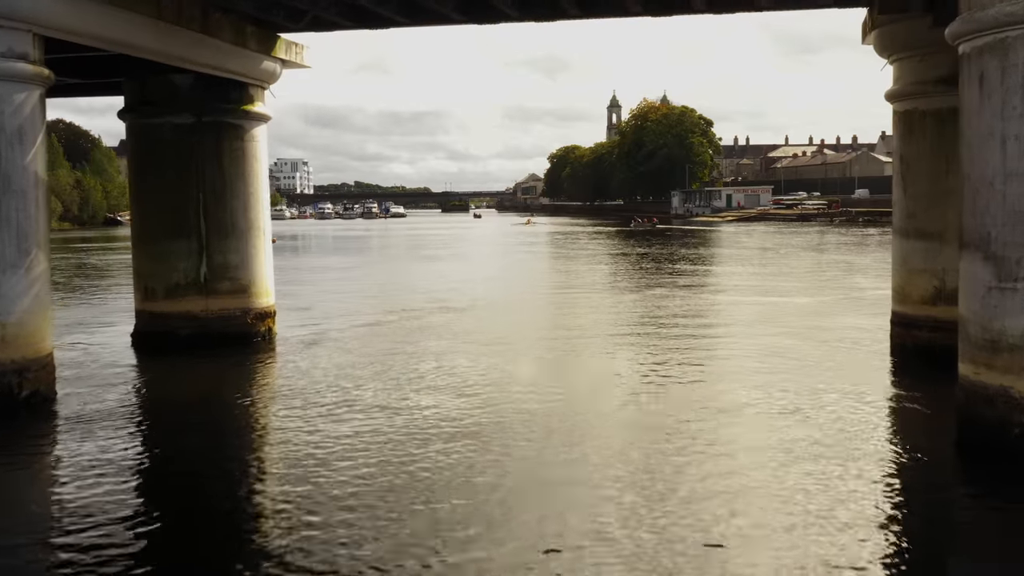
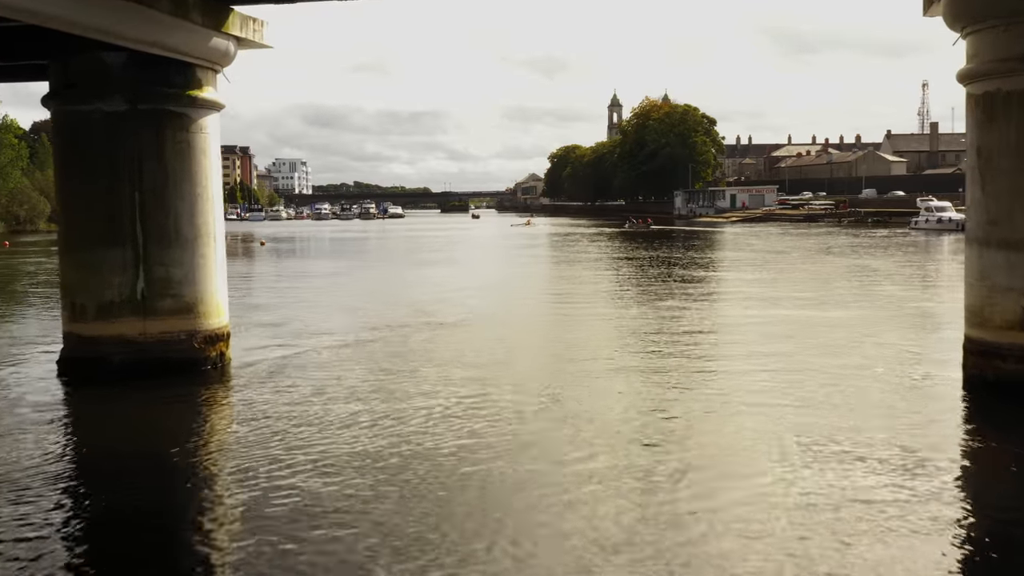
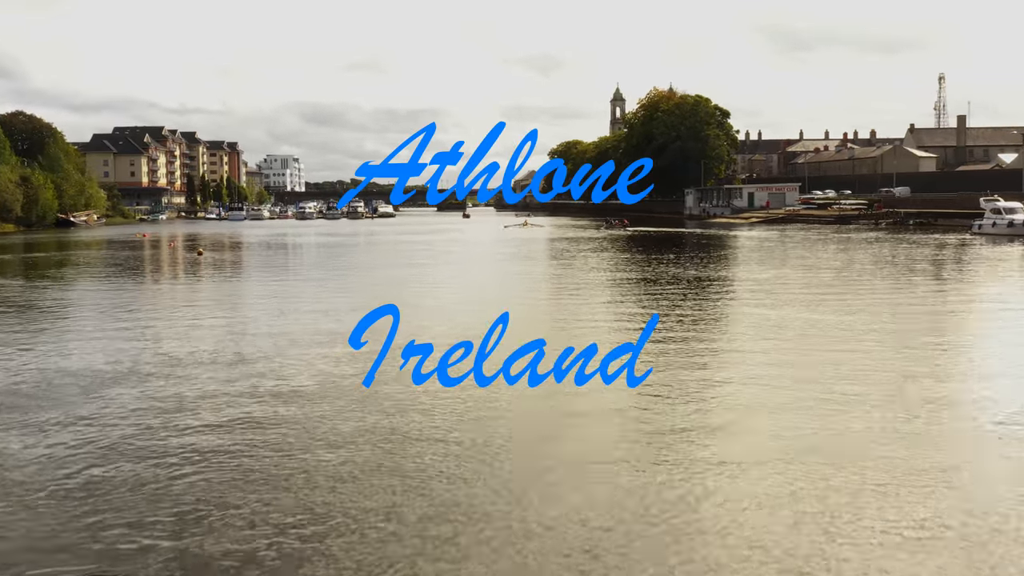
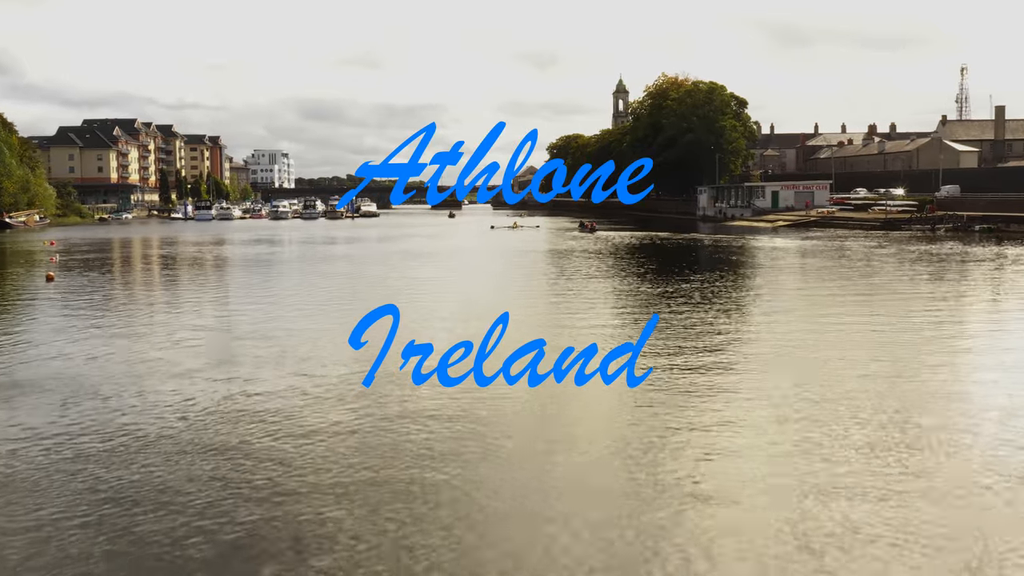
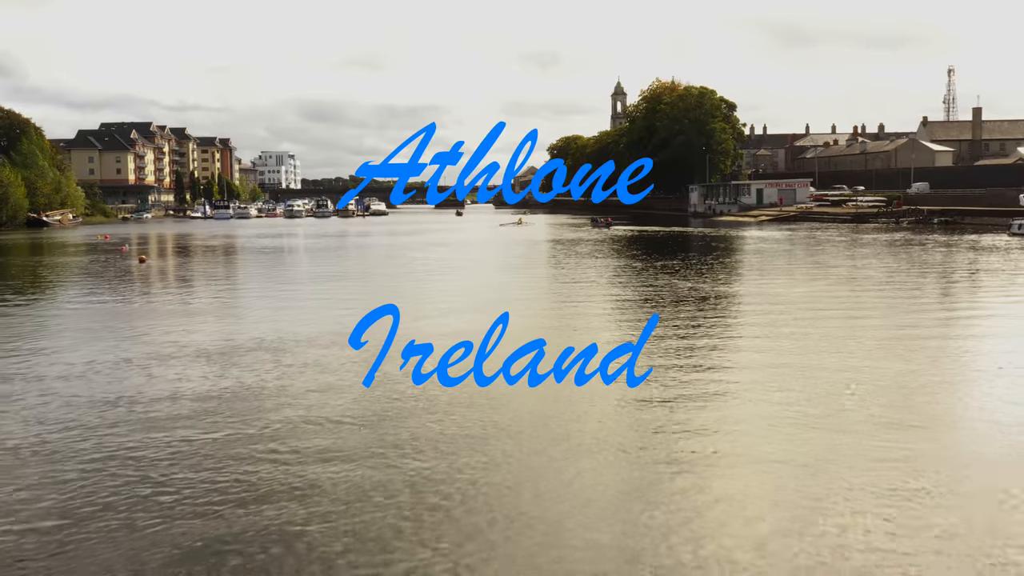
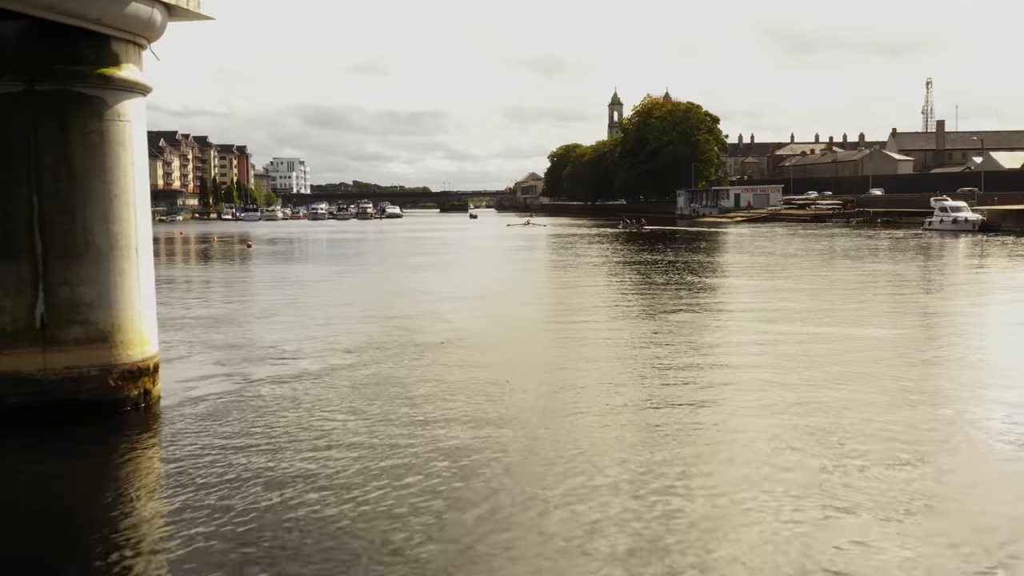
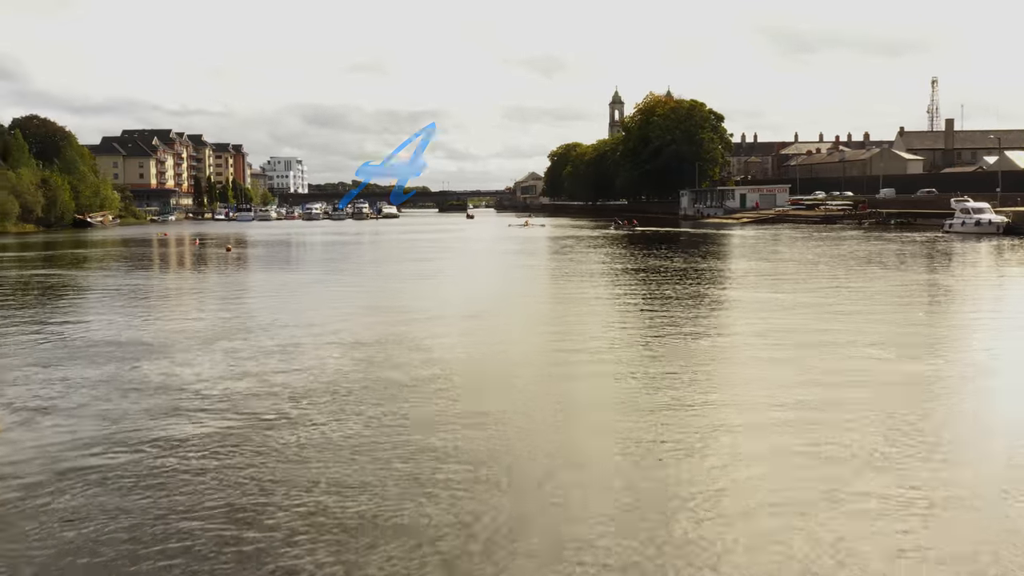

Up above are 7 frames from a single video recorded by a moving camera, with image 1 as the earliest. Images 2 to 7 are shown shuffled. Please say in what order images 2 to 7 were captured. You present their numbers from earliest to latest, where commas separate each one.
2, 6, 7, 3, 5, 4
